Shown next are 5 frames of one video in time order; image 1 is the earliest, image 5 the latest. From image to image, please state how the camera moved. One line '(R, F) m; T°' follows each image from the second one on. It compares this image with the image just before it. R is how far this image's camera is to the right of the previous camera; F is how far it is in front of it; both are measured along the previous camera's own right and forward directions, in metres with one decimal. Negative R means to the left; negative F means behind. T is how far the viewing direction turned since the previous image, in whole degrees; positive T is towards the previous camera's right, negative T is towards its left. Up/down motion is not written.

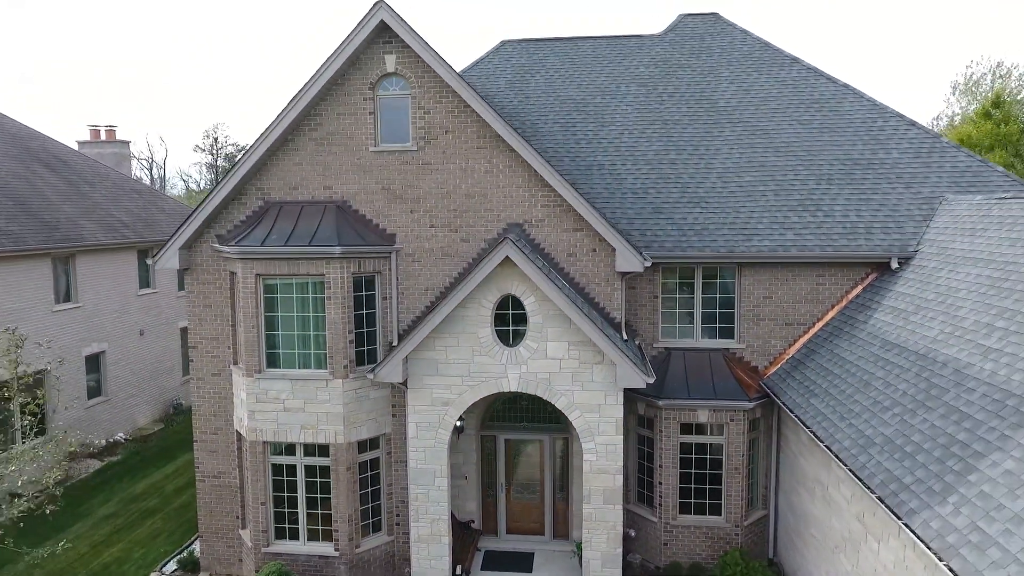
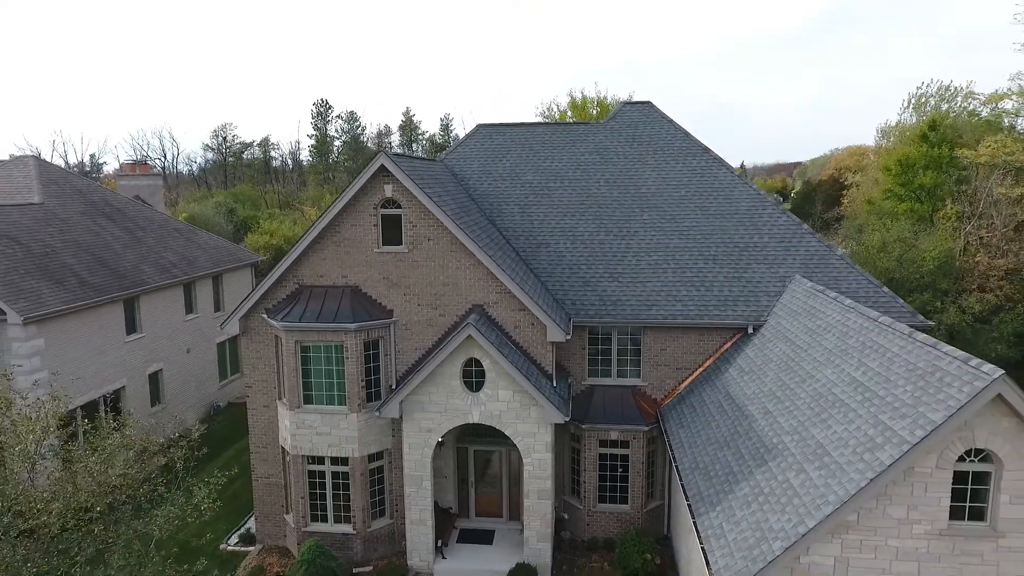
(+0.9, -4.1) m; 0°
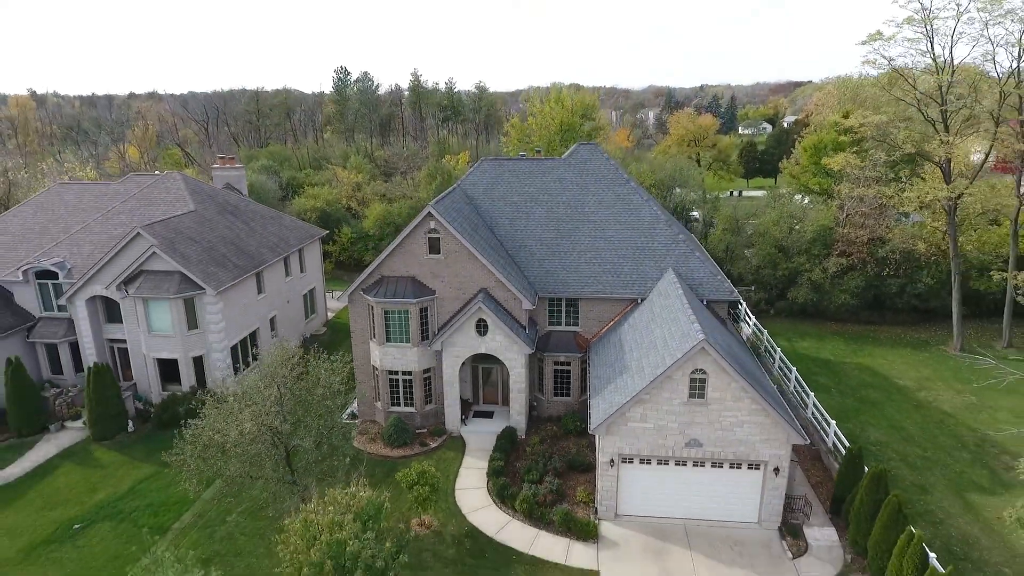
(+0.3, -10.7) m; 0°
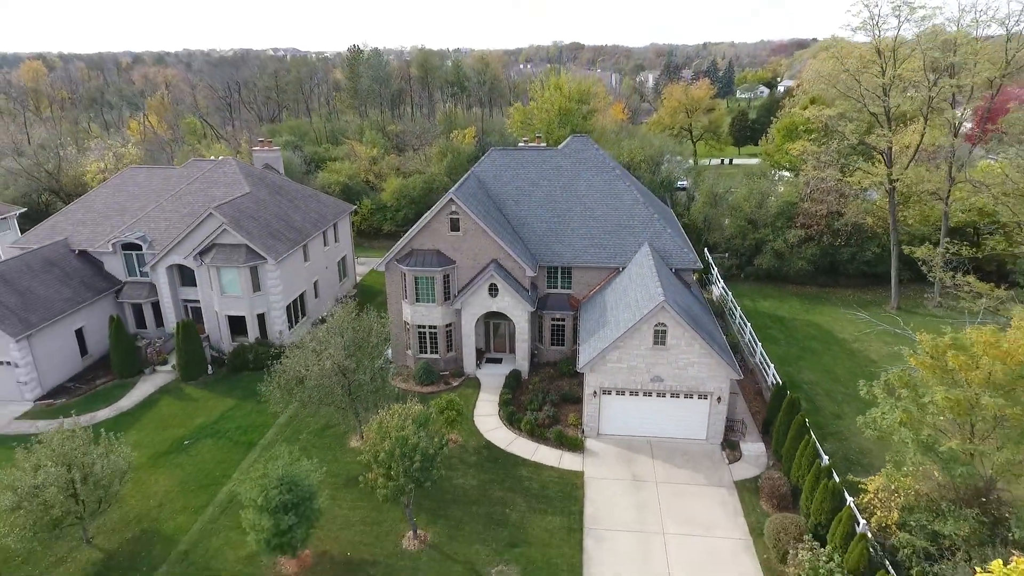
(-0.3, -6.1) m; 0°
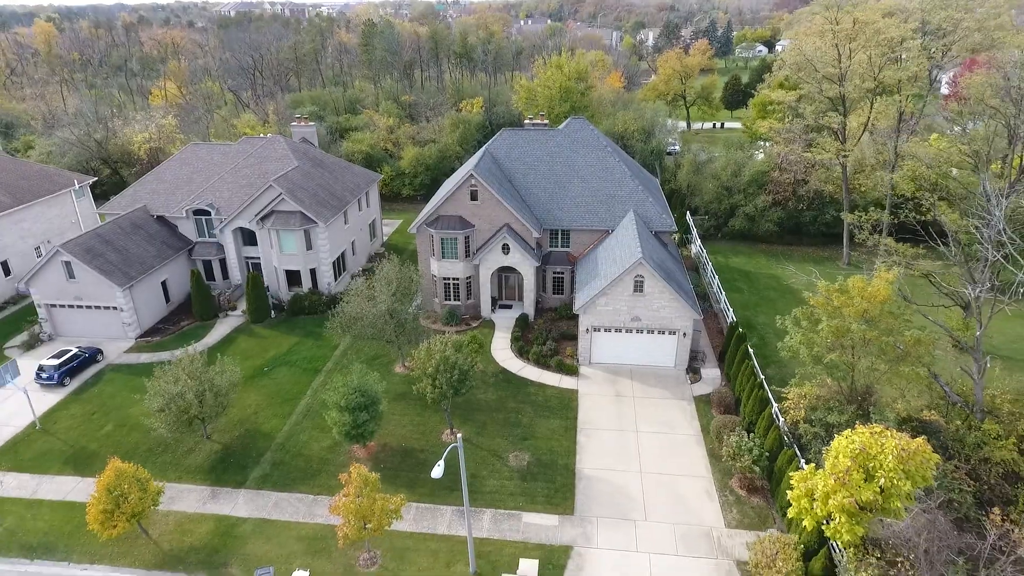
(-0.7, -7.1) m; 0°
